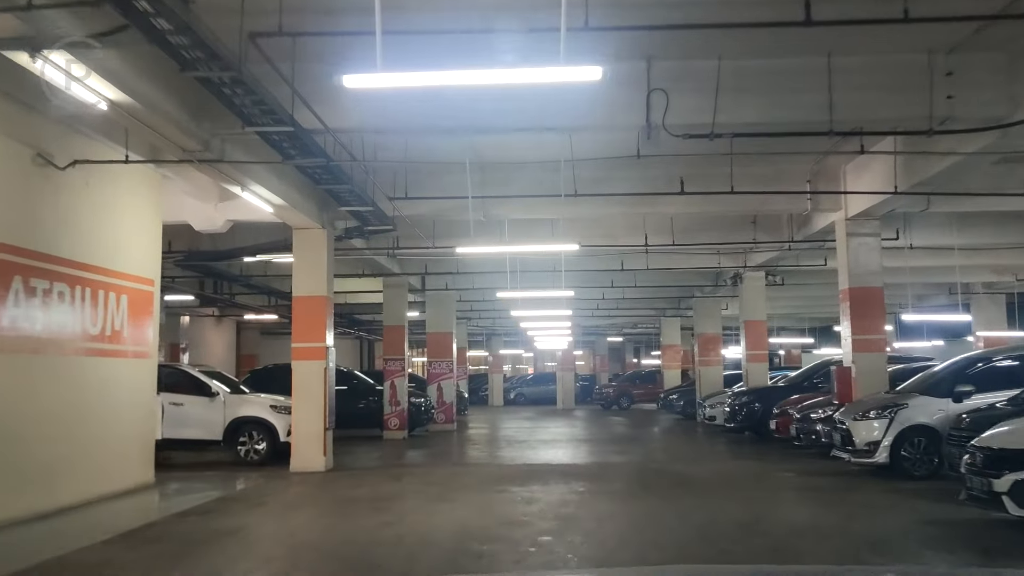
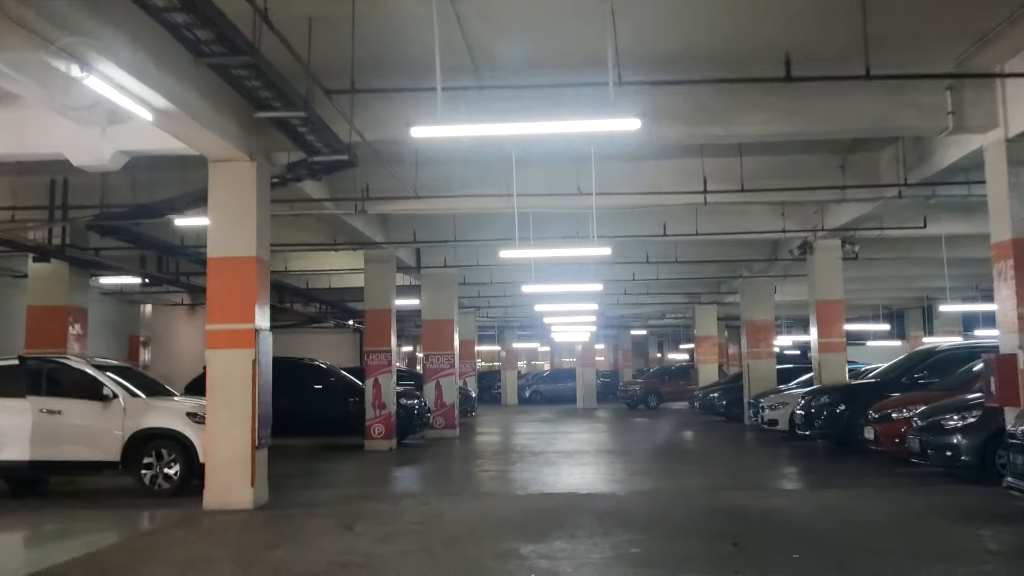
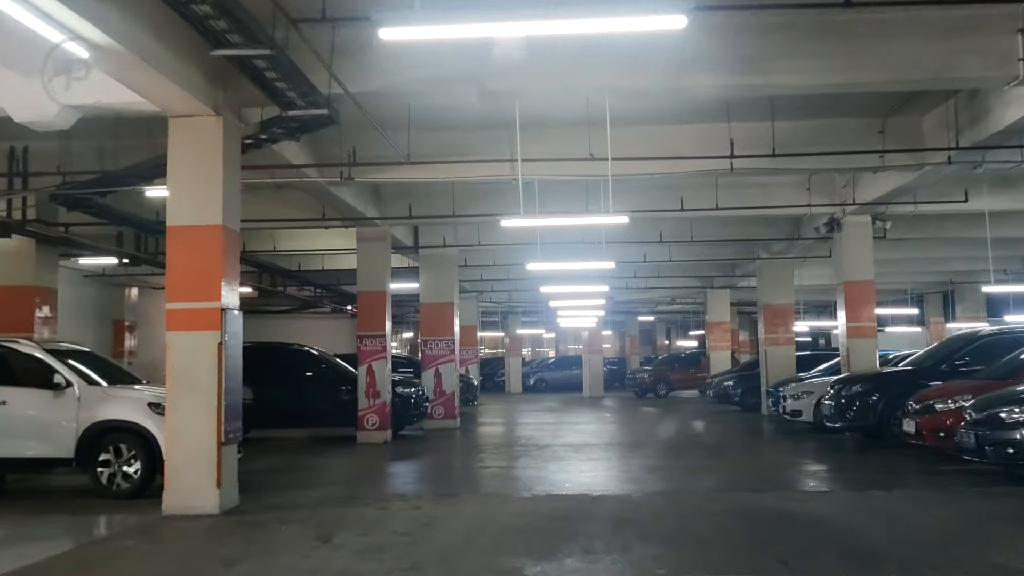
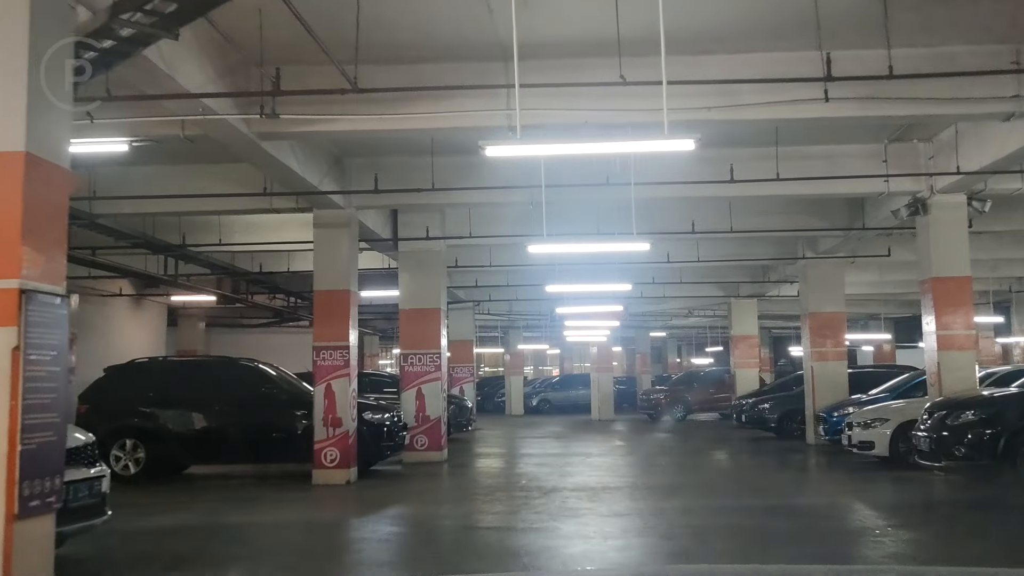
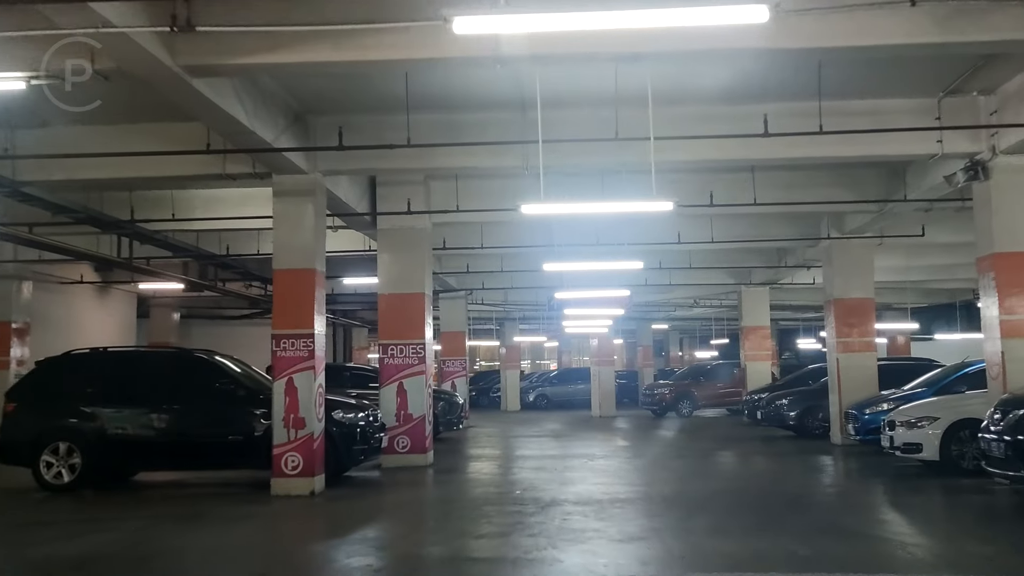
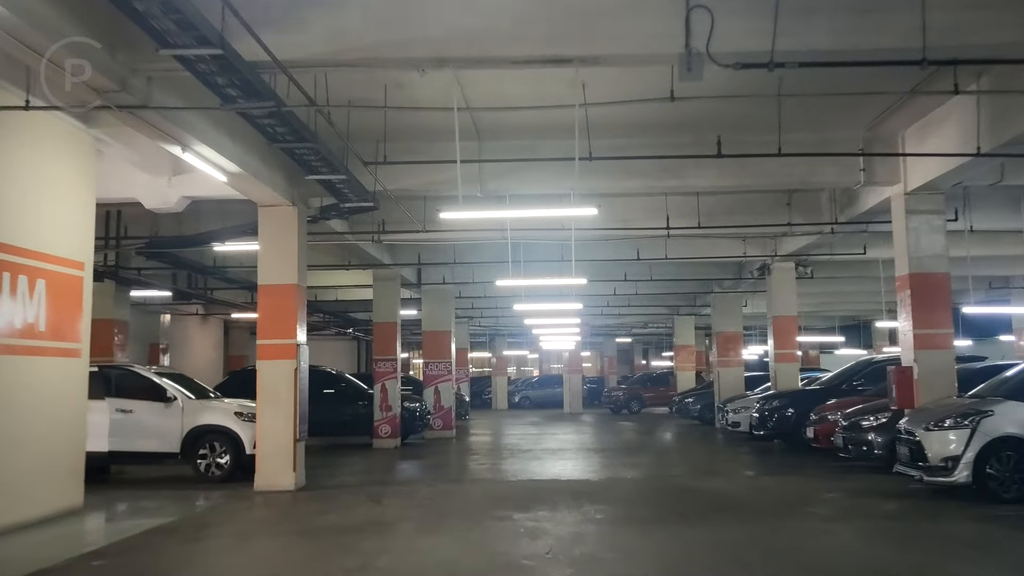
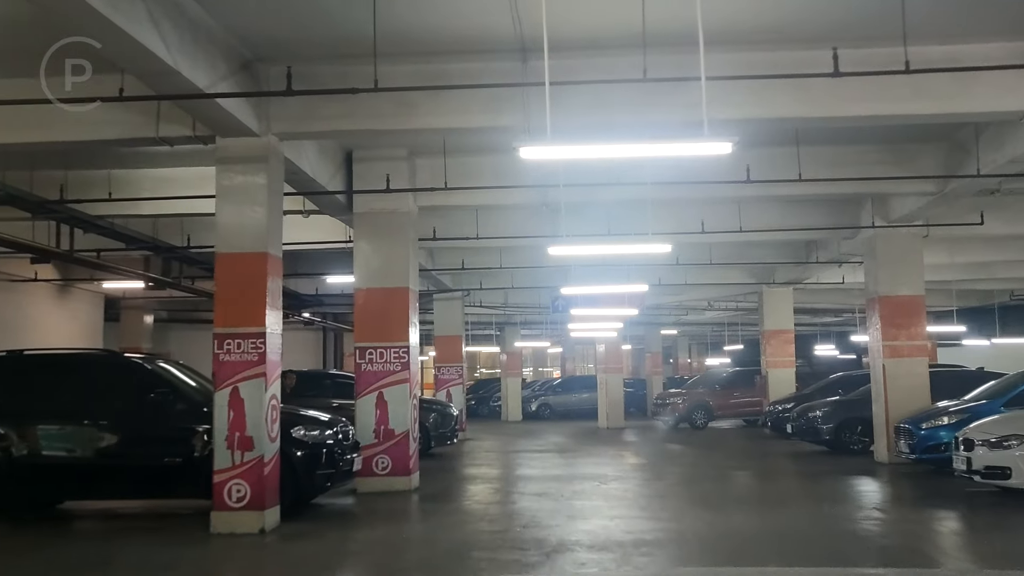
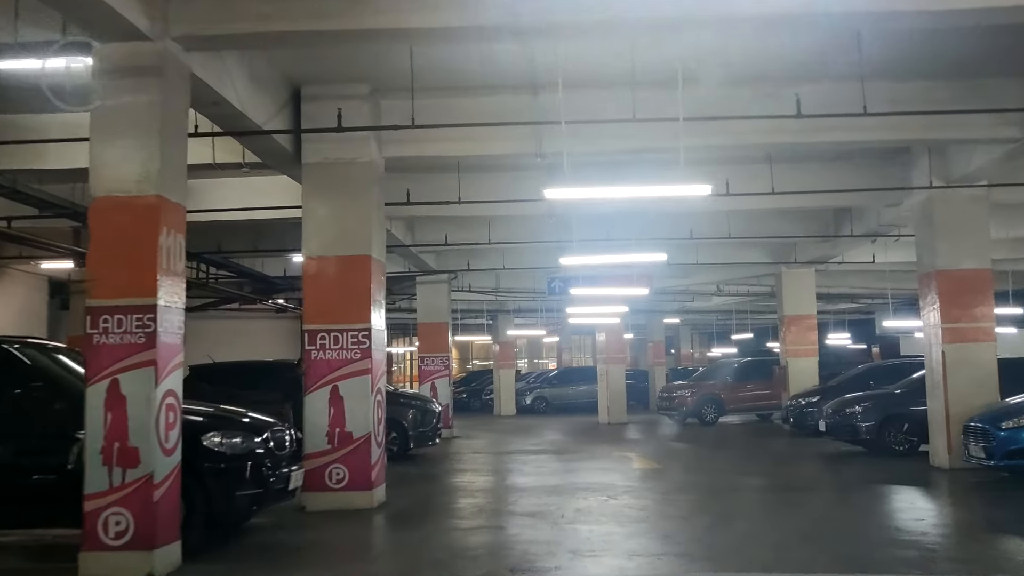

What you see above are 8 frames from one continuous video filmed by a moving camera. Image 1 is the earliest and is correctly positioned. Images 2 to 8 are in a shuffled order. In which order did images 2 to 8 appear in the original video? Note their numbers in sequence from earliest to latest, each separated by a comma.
6, 2, 3, 4, 5, 7, 8
